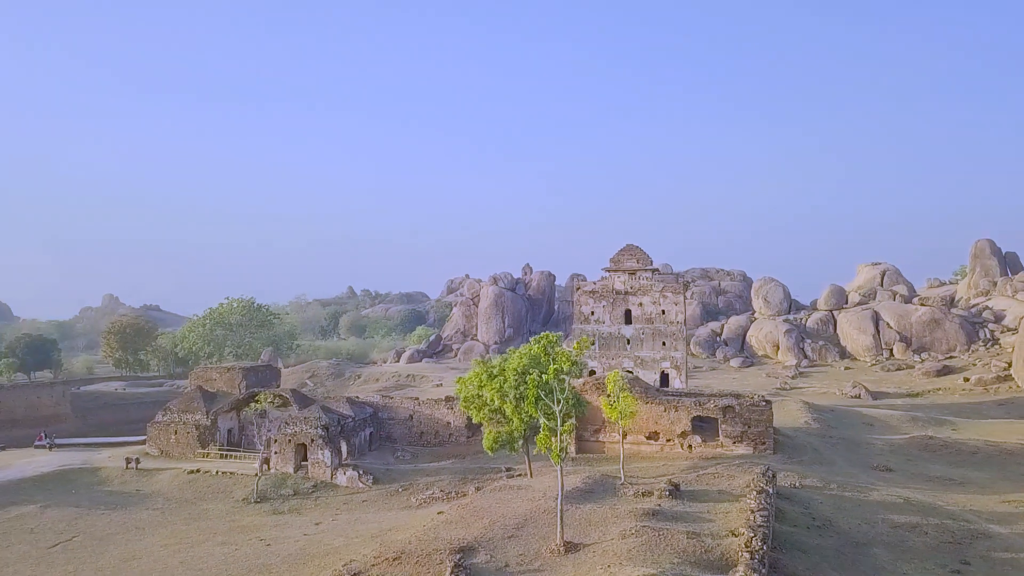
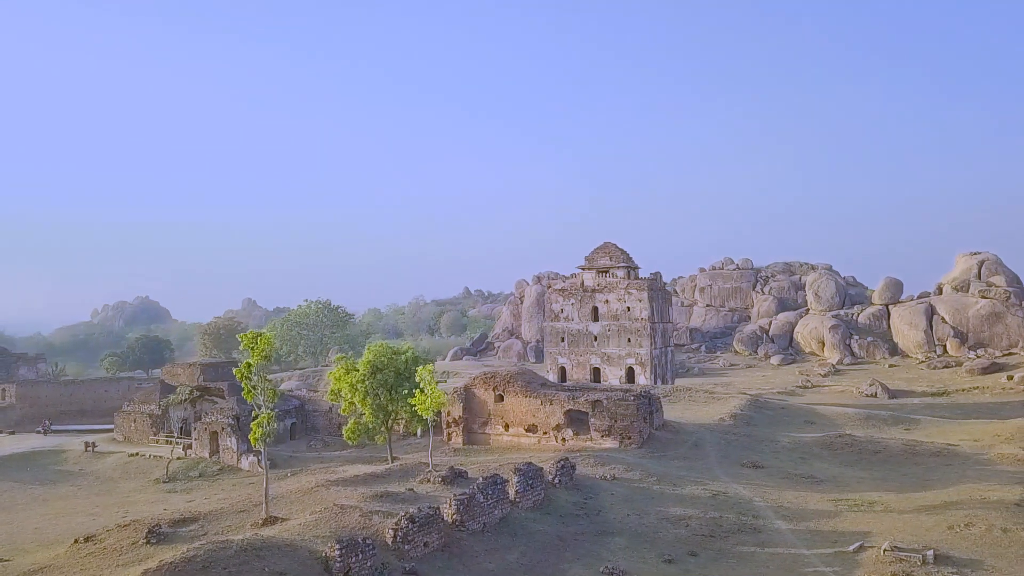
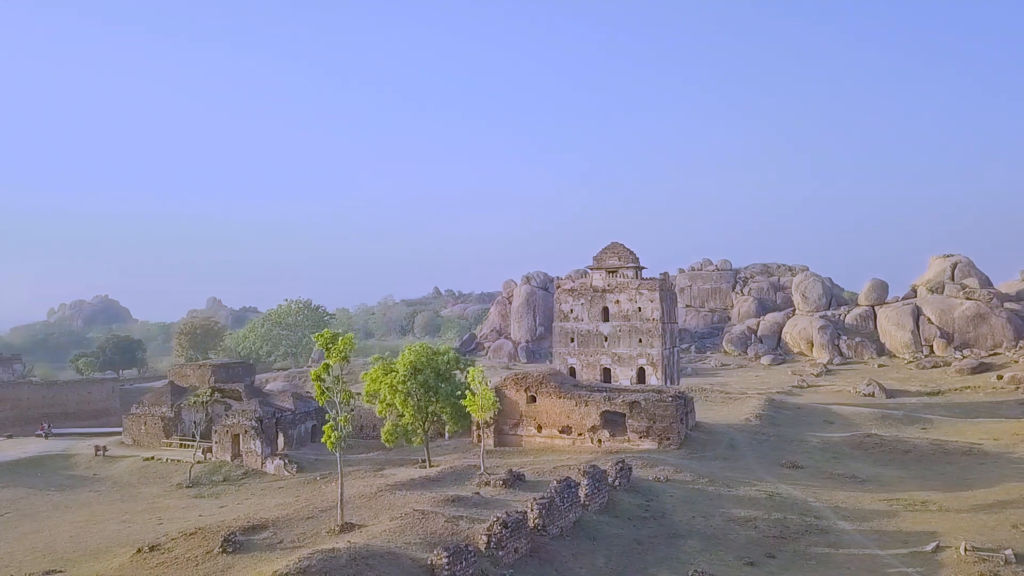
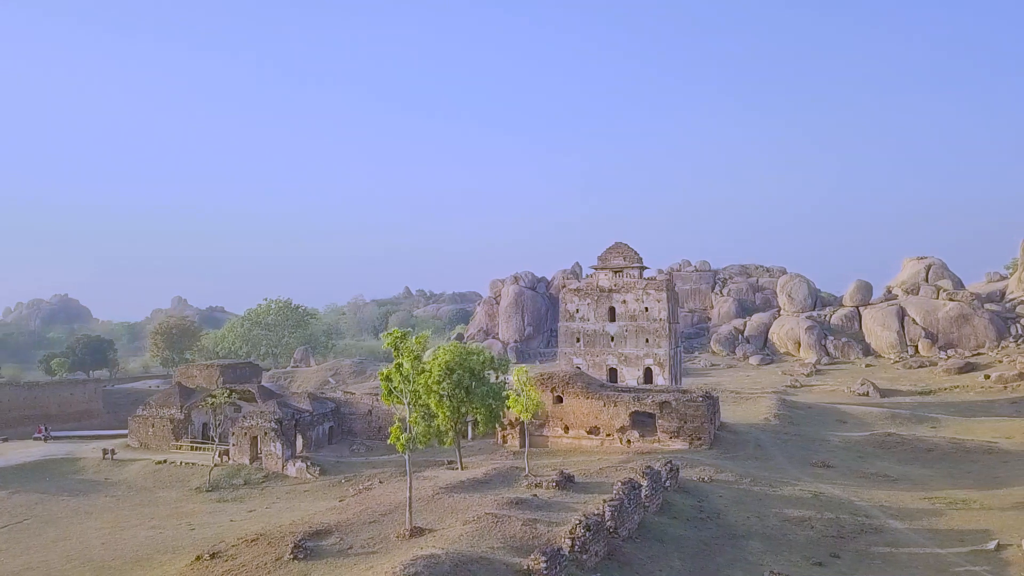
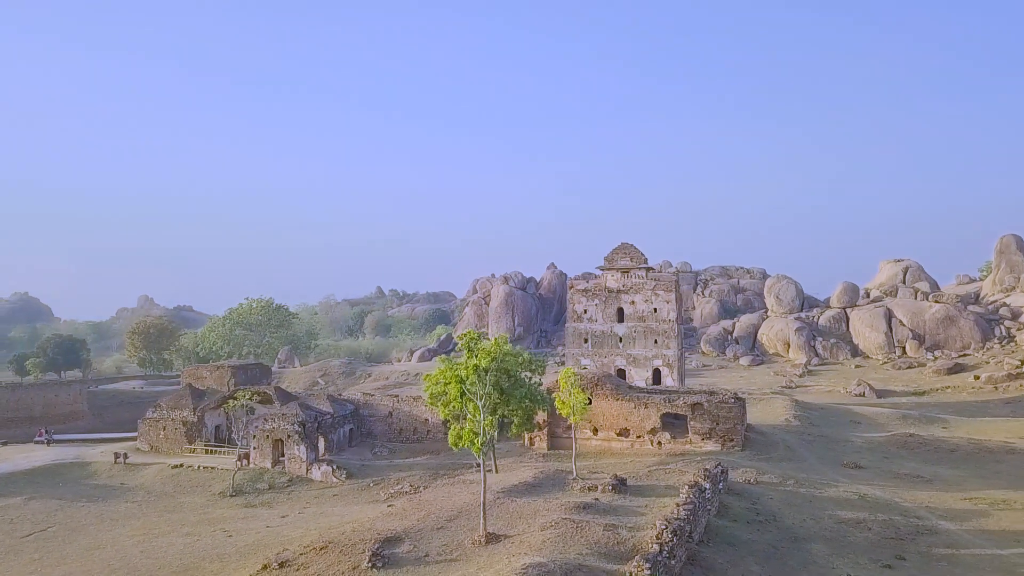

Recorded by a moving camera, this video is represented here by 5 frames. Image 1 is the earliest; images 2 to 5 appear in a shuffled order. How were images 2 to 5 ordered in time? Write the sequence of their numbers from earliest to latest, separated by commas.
5, 4, 3, 2
